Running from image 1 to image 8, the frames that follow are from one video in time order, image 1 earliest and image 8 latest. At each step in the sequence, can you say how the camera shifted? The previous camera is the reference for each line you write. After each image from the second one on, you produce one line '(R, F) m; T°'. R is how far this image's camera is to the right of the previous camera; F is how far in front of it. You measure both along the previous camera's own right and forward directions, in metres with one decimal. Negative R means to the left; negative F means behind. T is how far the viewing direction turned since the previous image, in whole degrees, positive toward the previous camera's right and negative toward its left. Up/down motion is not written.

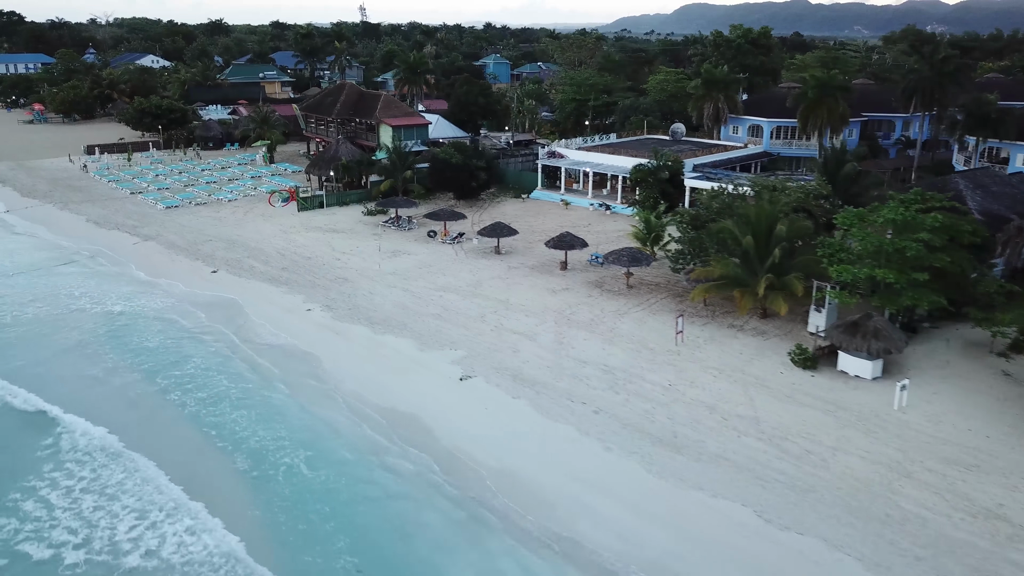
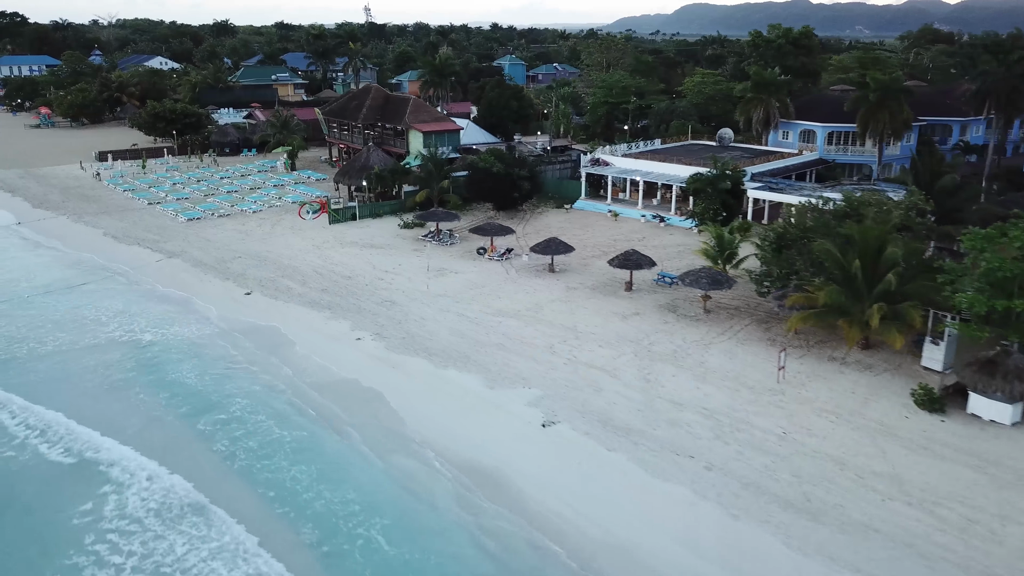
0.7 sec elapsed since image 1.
(-2.6, +2.3) m; 0°
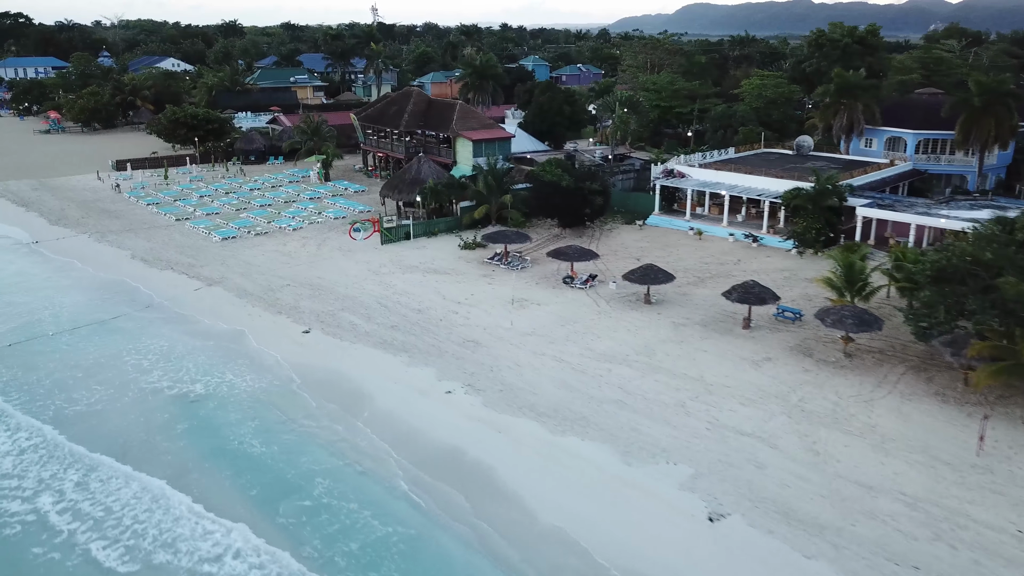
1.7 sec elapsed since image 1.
(-3.6, +3.5) m; 0°
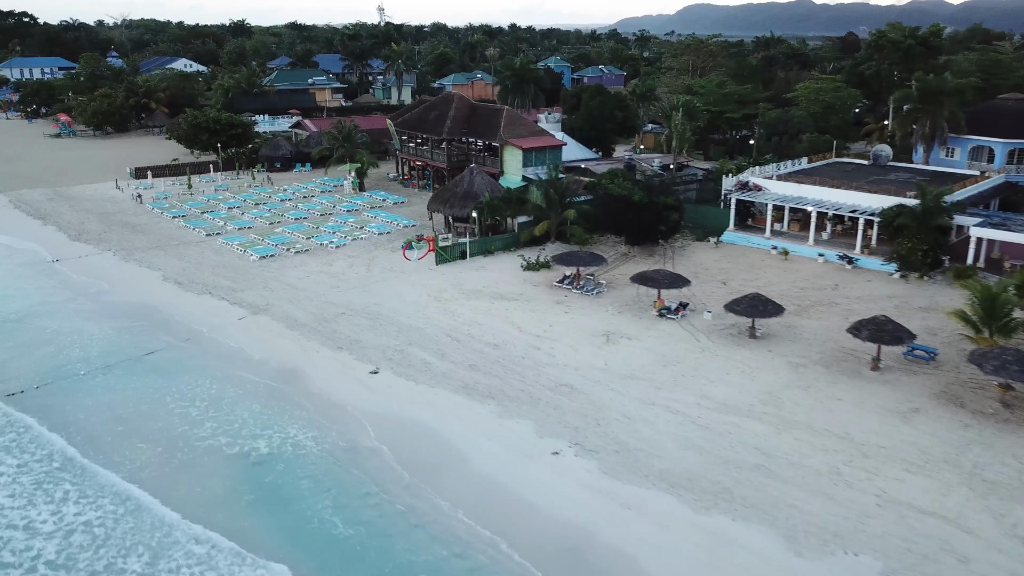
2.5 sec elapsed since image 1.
(-3.1, +2.7) m; 0°
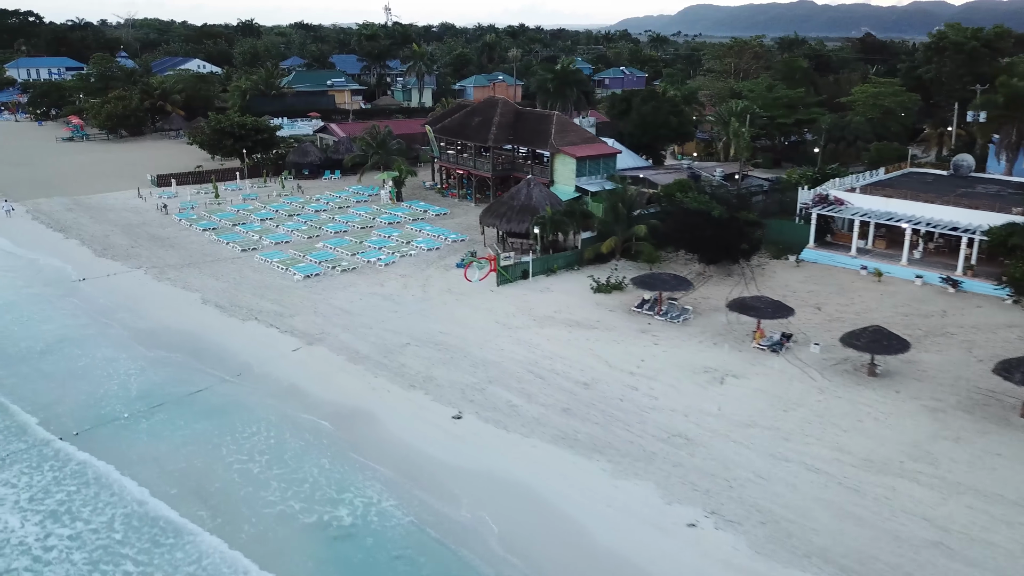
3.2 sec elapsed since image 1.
(-2.9, +2.3) m; 0°
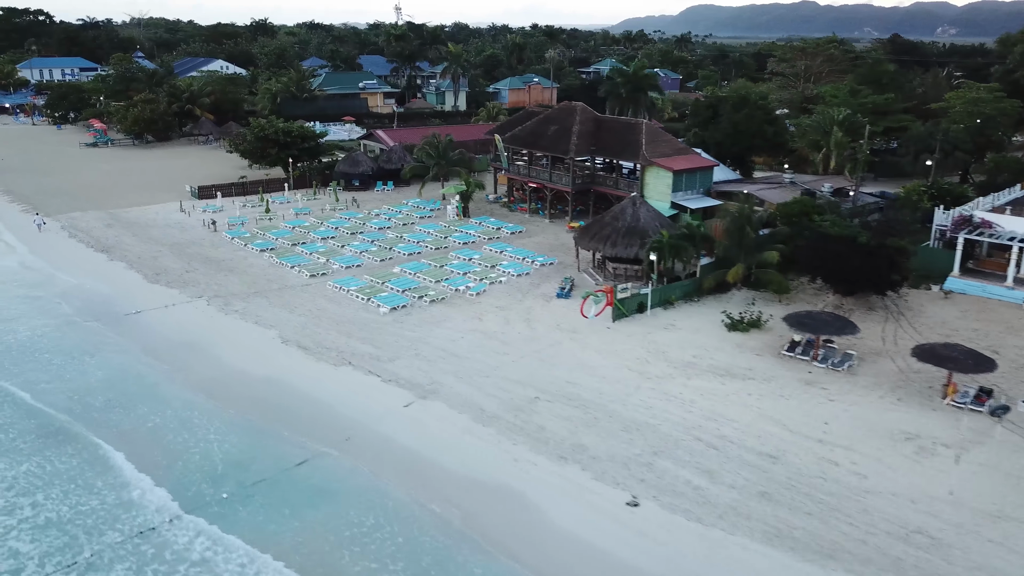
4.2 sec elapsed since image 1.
(-4.5, +3.2) m; 0°
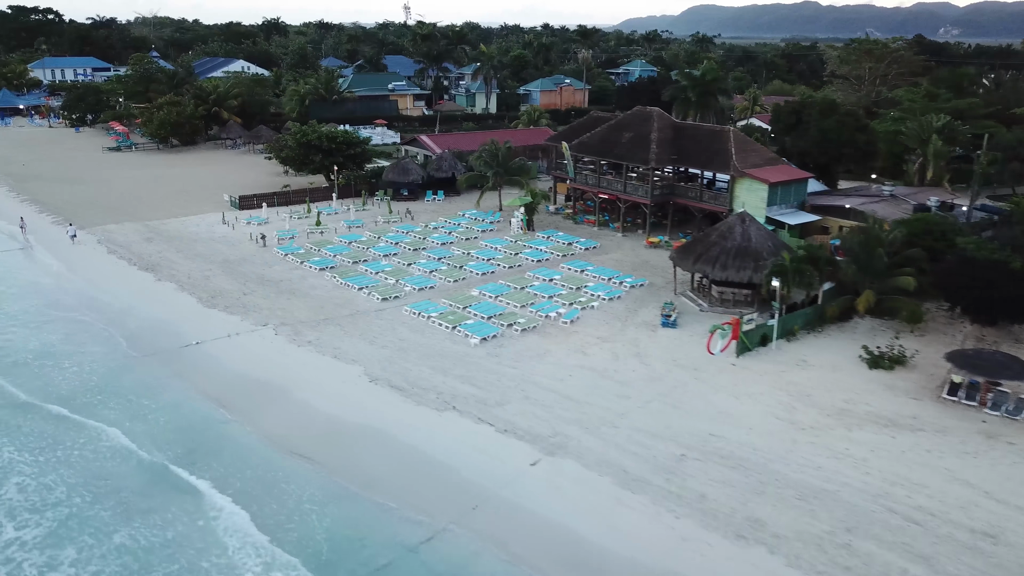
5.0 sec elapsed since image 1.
(-3.7, +2.5) m; 0°
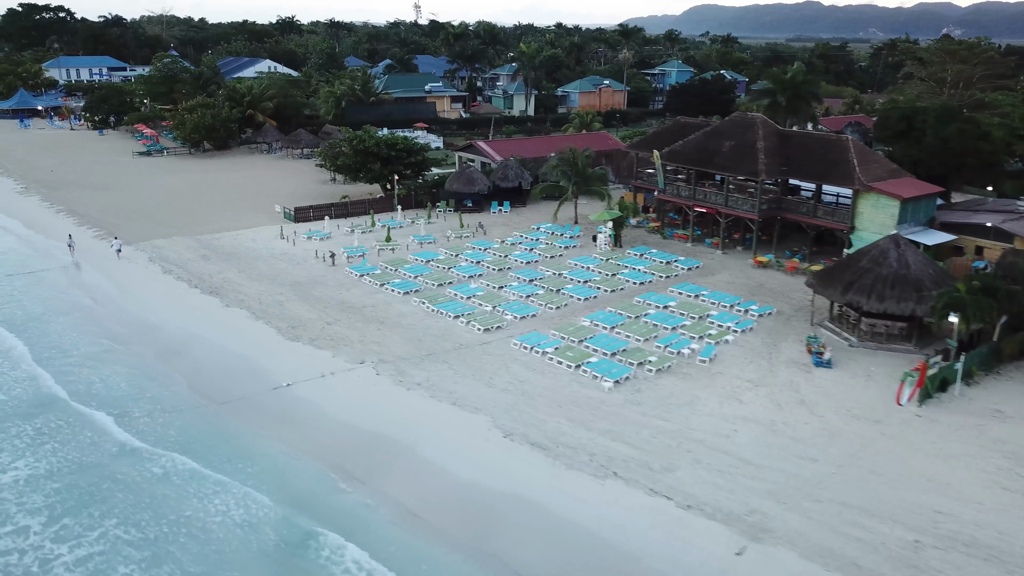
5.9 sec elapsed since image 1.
(-4.3, +2.8) m; 0°
